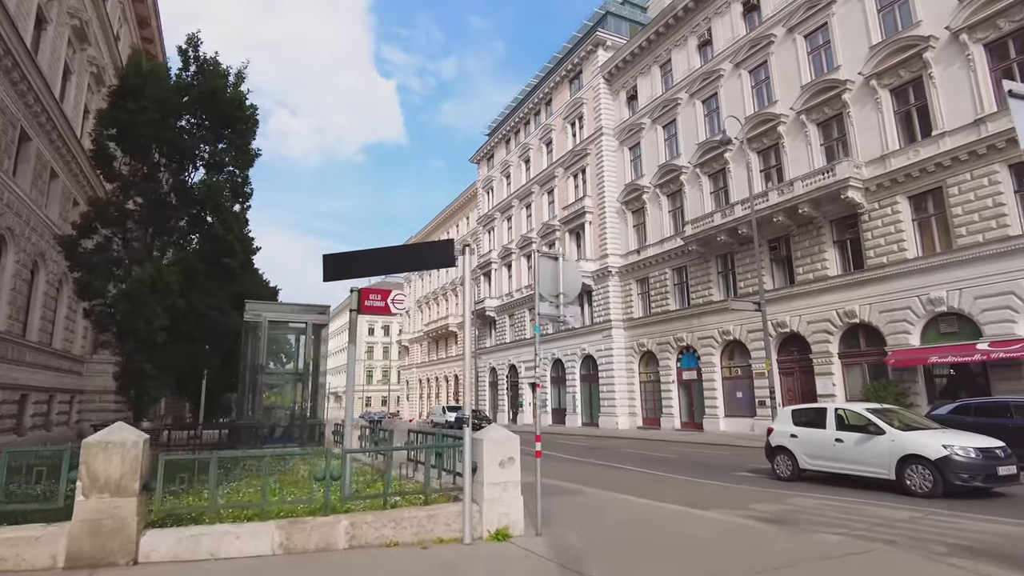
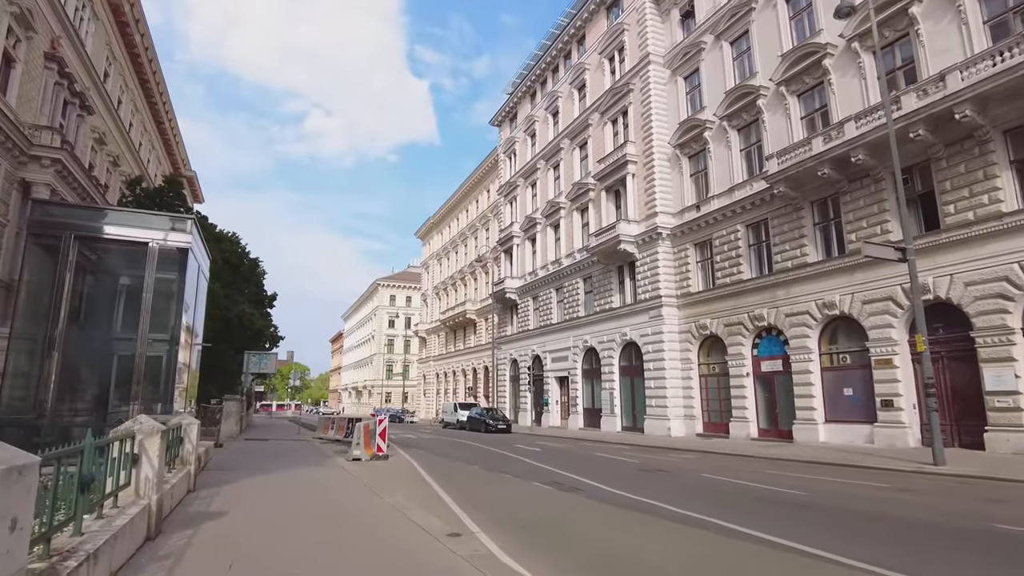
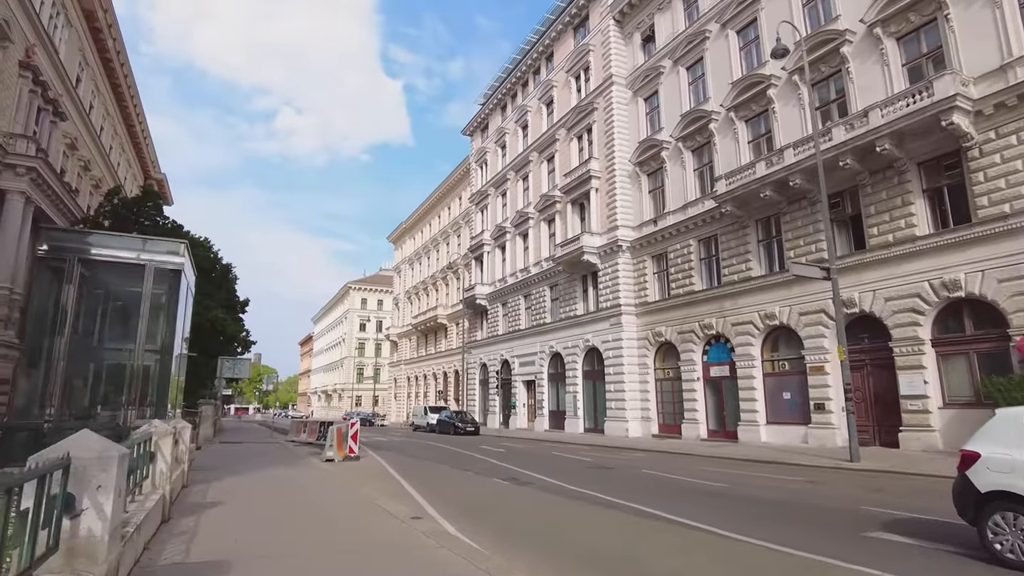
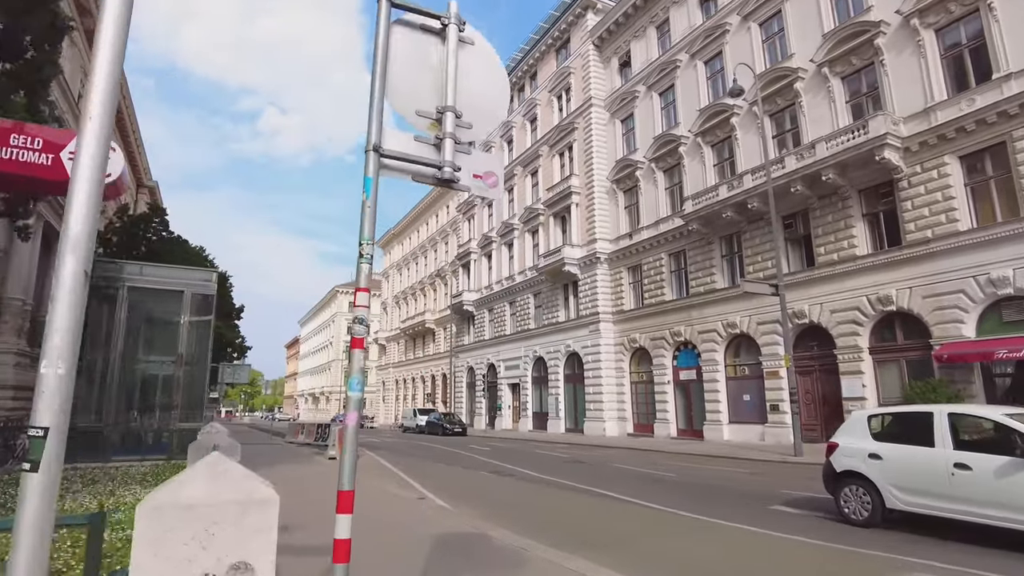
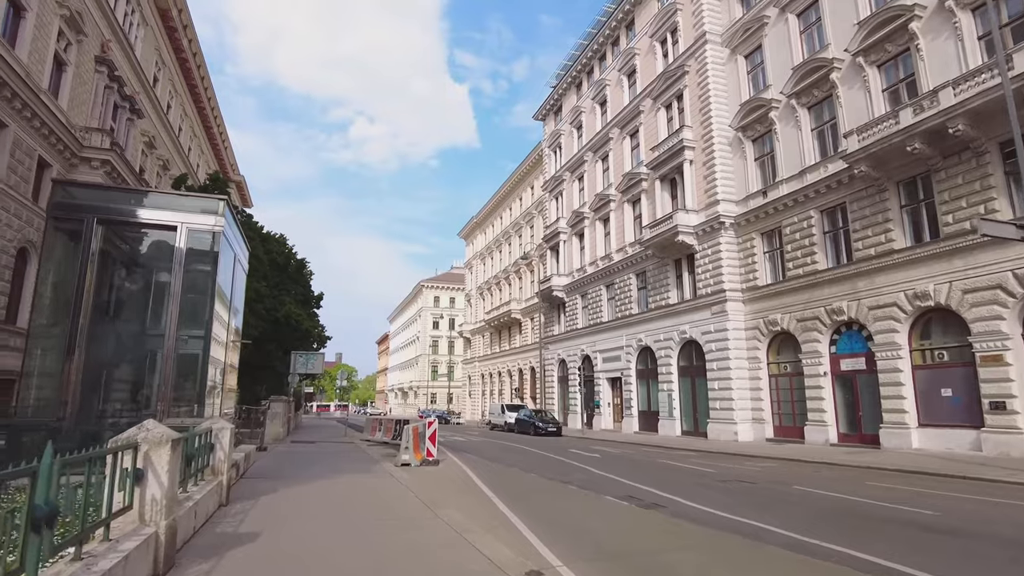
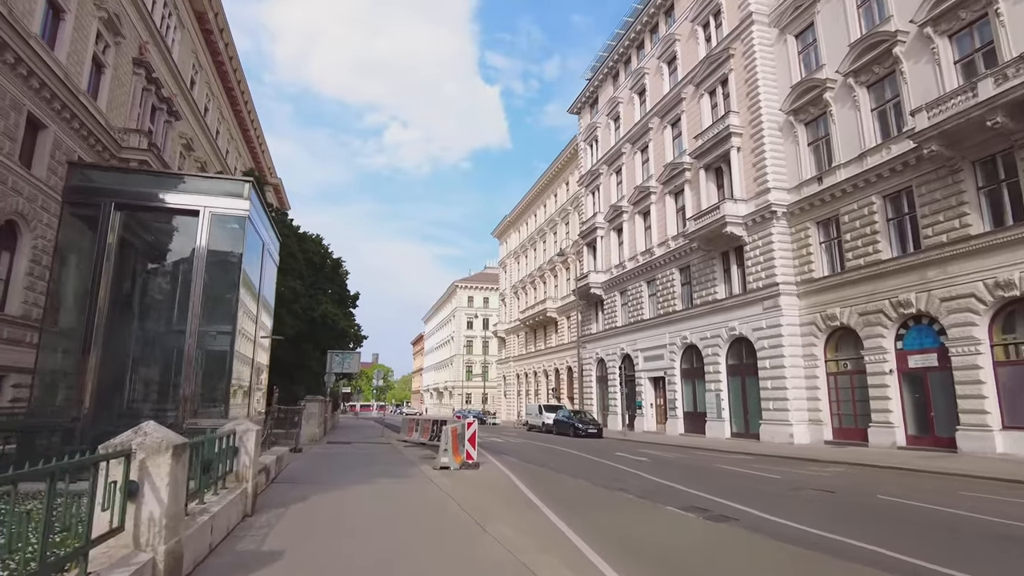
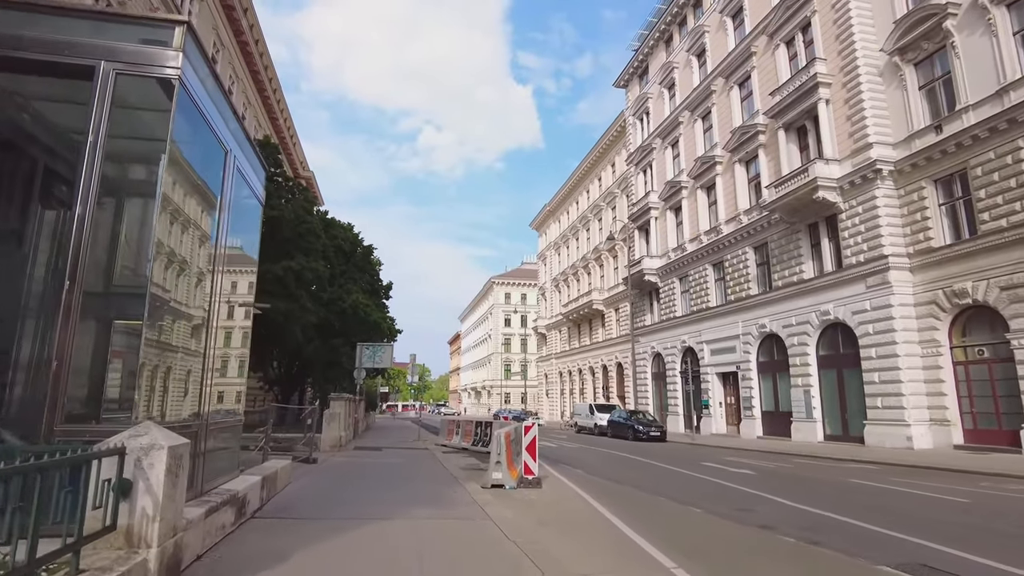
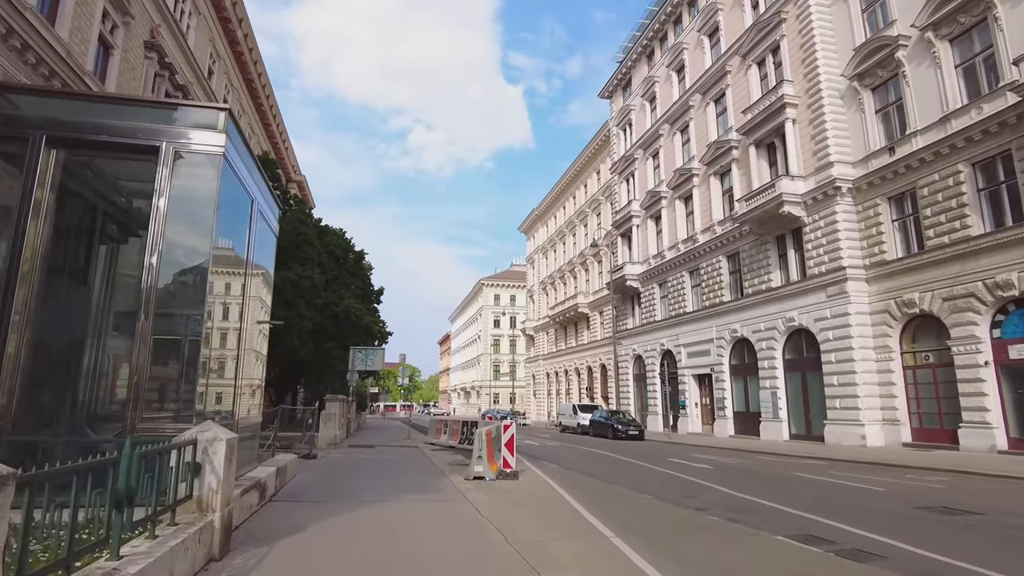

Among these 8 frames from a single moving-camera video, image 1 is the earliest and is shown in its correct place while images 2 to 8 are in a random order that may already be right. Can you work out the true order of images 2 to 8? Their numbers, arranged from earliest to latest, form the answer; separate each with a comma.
4, 3, 2, 5, 6, 8, 7
